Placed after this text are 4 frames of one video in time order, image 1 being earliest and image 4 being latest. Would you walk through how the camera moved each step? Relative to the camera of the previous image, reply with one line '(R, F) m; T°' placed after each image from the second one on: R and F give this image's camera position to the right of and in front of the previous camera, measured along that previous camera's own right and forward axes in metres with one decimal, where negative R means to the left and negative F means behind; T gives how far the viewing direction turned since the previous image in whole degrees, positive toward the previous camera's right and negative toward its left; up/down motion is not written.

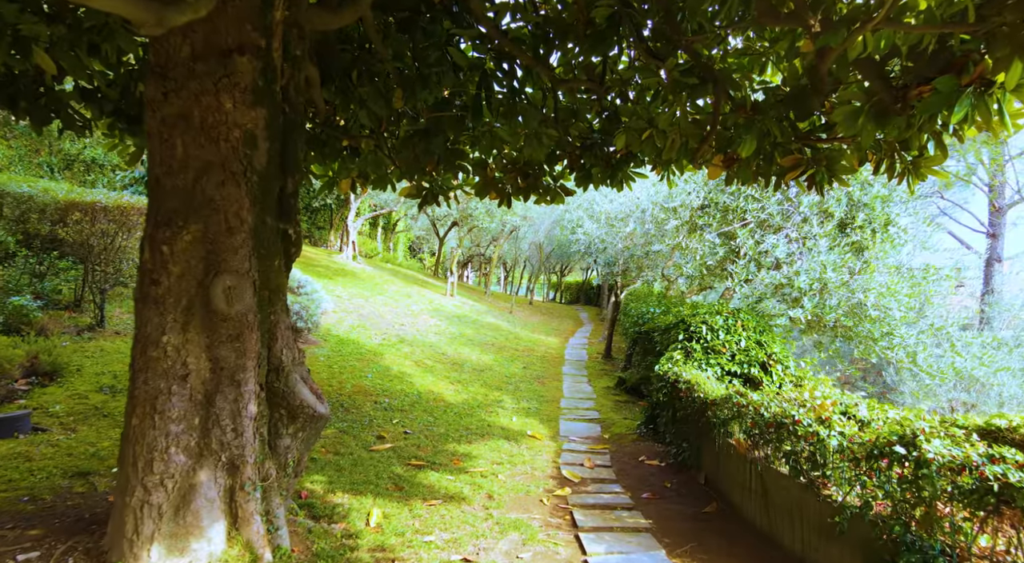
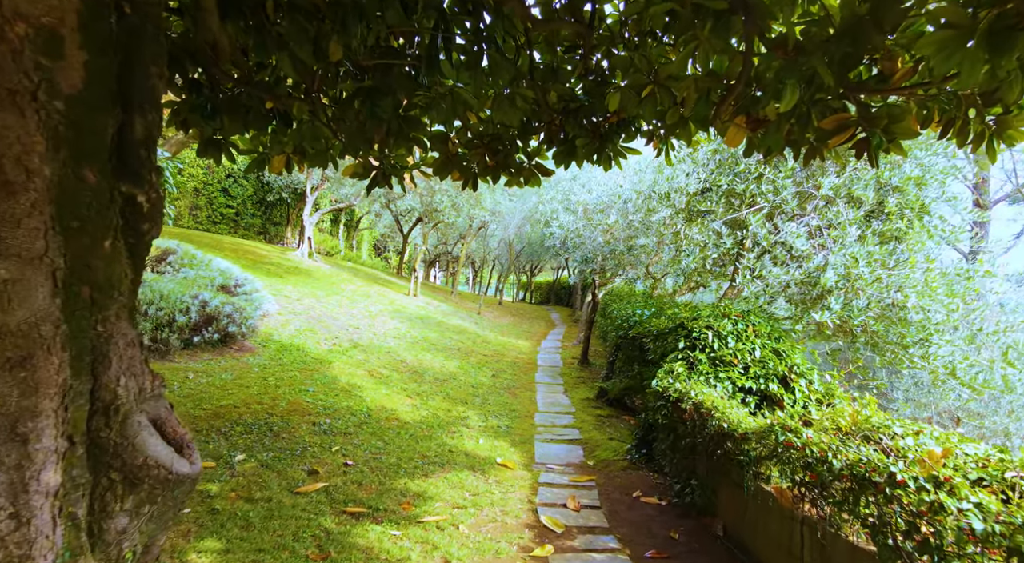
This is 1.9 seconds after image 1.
(0.0, +0.9) m; +3°
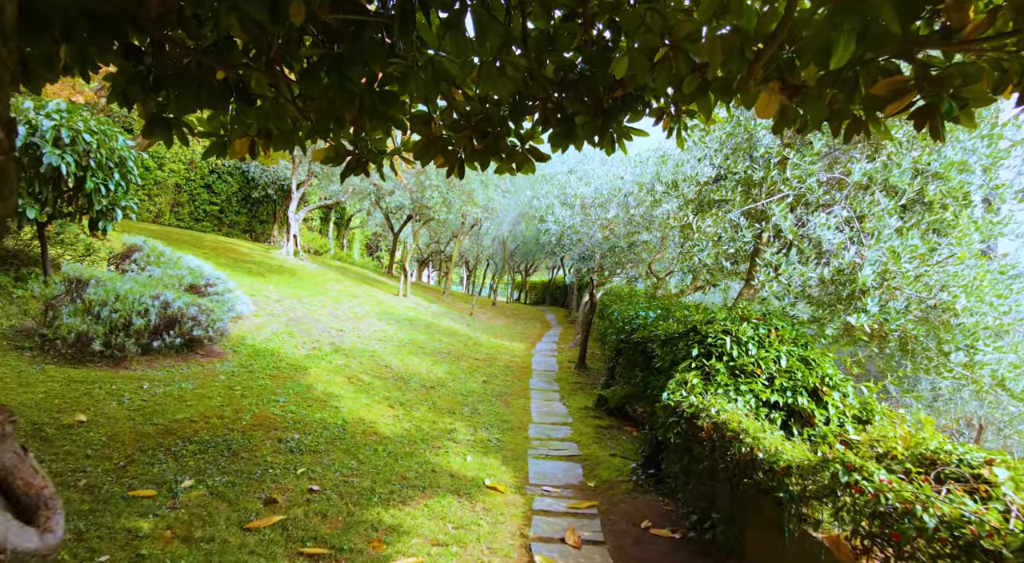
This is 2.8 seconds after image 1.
(0.0, +0.5) m; 0°
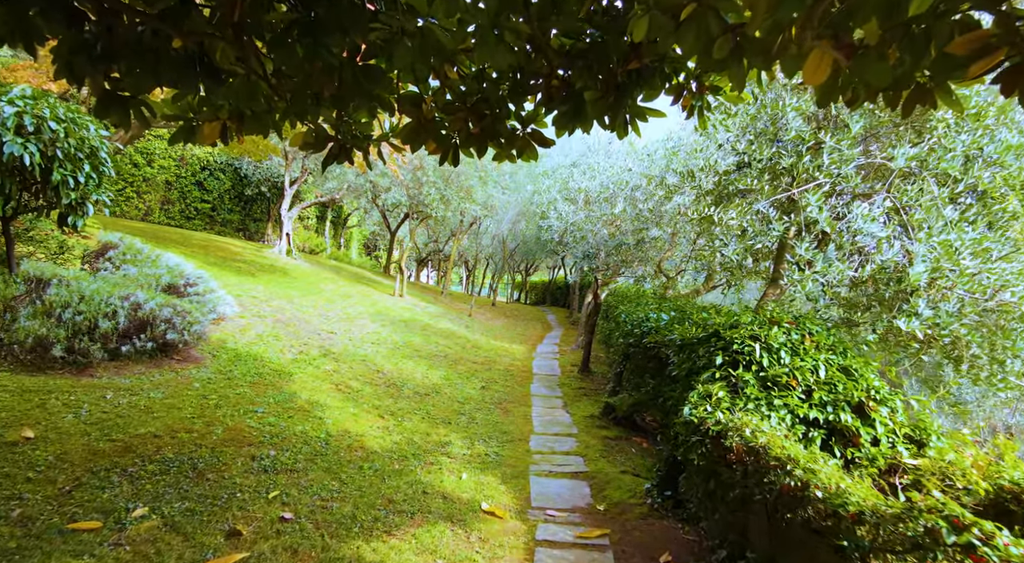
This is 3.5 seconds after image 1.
(0.0, +0.4) m; 0°
